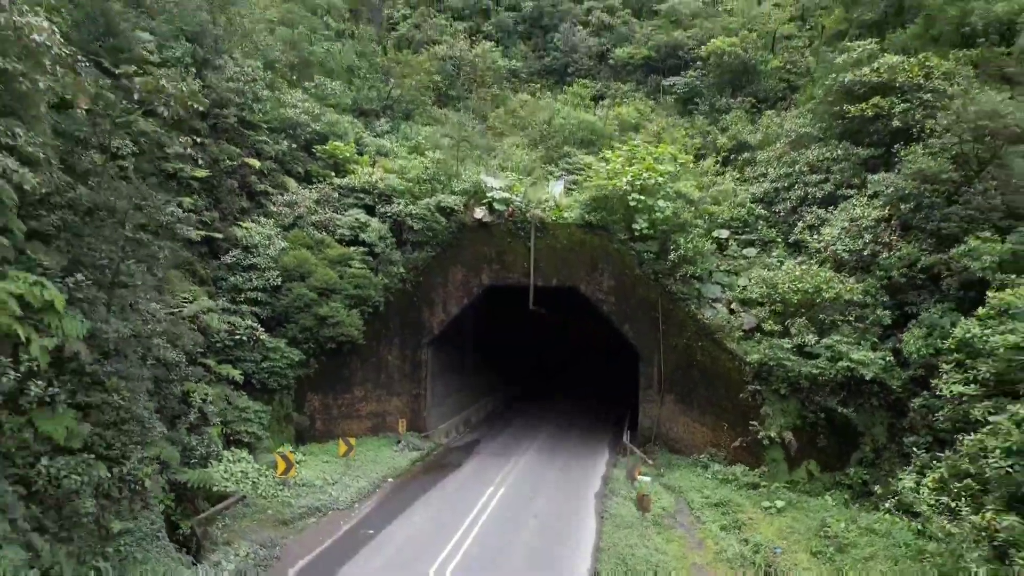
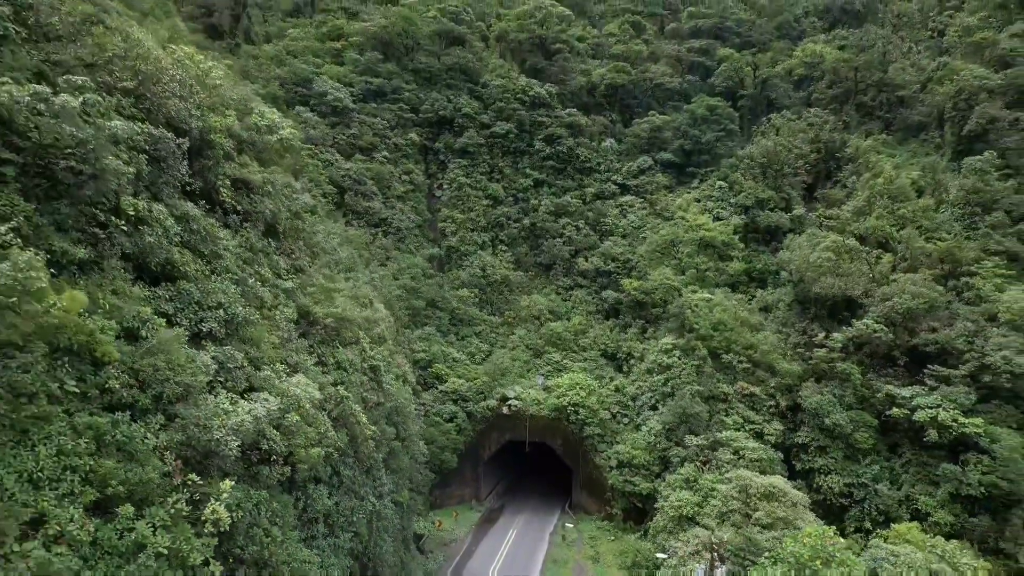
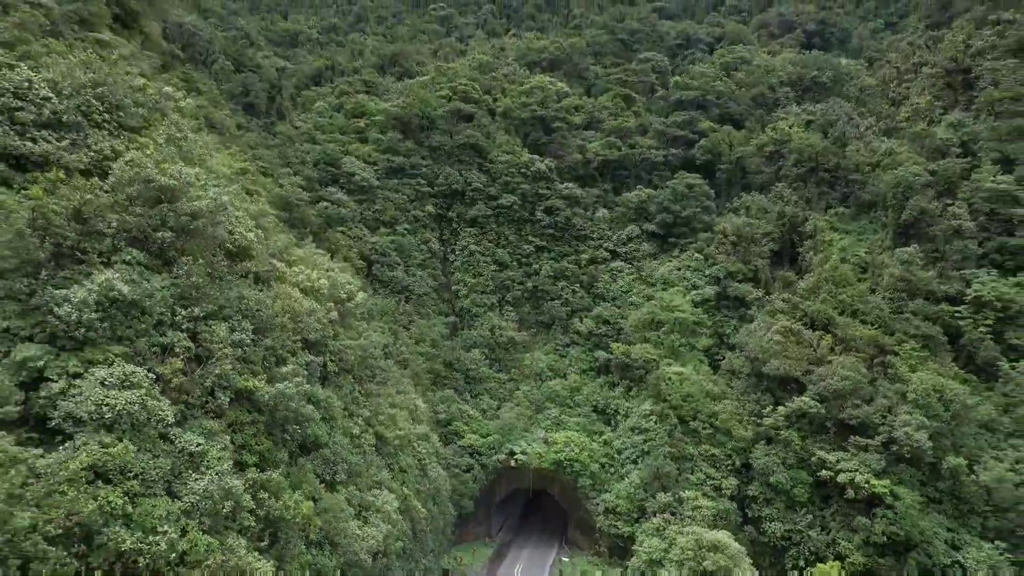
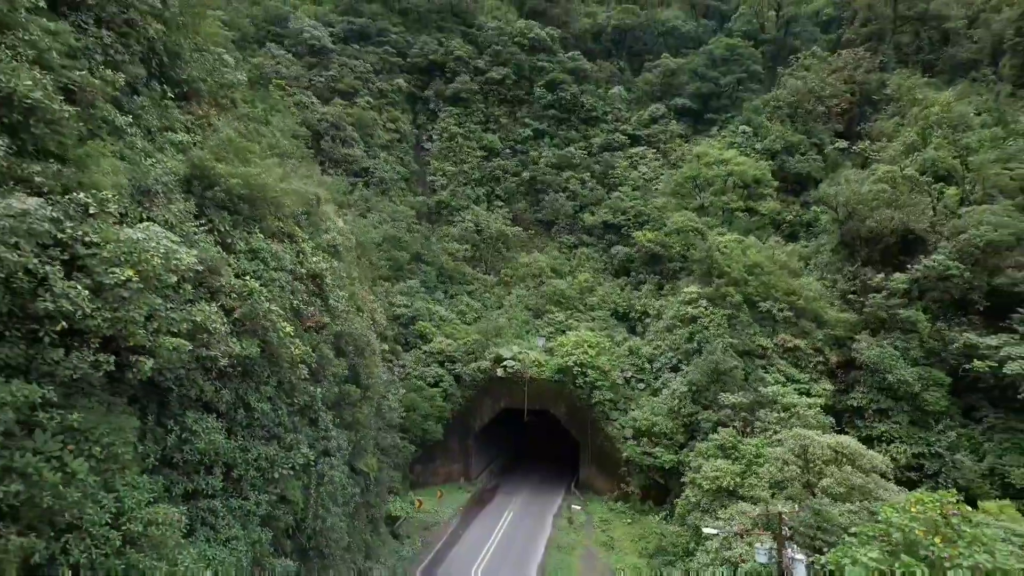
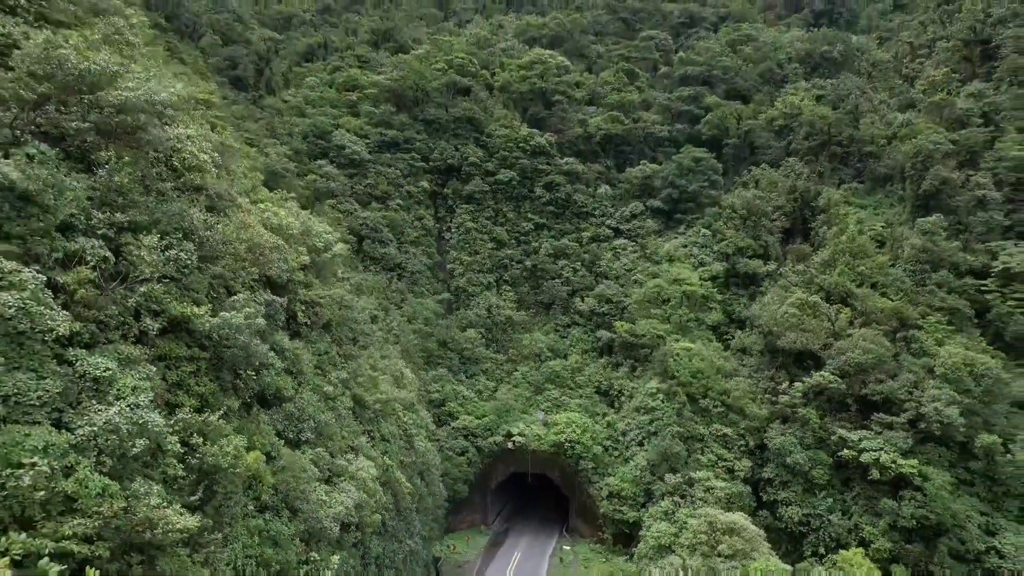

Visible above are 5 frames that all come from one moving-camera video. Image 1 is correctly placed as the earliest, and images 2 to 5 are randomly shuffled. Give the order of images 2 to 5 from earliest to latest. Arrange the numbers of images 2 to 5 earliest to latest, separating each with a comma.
4, 2, 5, 3
